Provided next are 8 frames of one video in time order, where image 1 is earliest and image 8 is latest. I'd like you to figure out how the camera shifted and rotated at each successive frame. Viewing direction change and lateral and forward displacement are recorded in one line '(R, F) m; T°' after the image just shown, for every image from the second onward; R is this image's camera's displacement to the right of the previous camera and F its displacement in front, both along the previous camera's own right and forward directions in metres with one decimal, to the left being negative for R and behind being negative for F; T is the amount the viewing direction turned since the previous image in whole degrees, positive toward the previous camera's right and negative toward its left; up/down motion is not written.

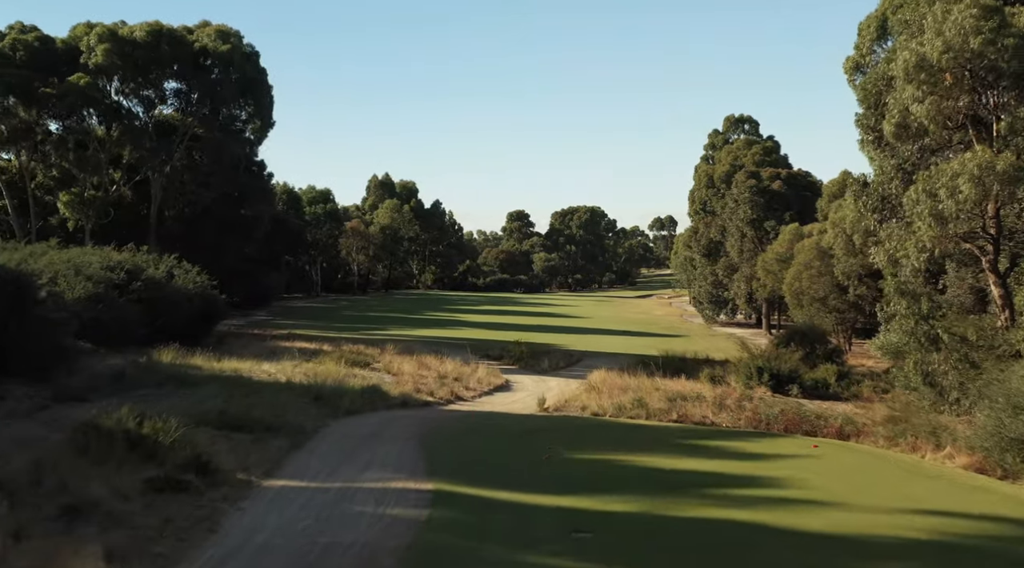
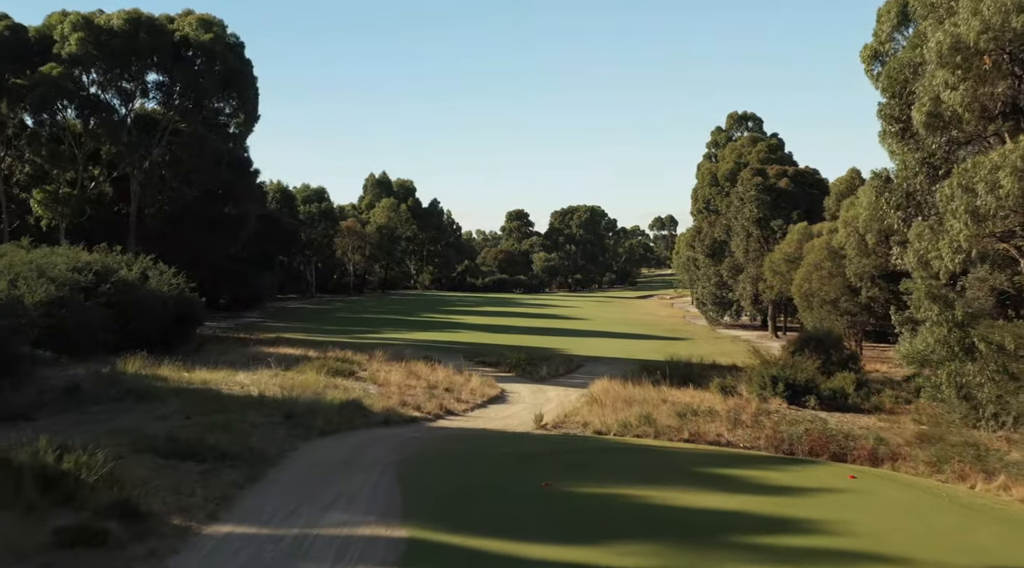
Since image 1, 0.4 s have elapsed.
(+0.1, +1.9) m; 0°
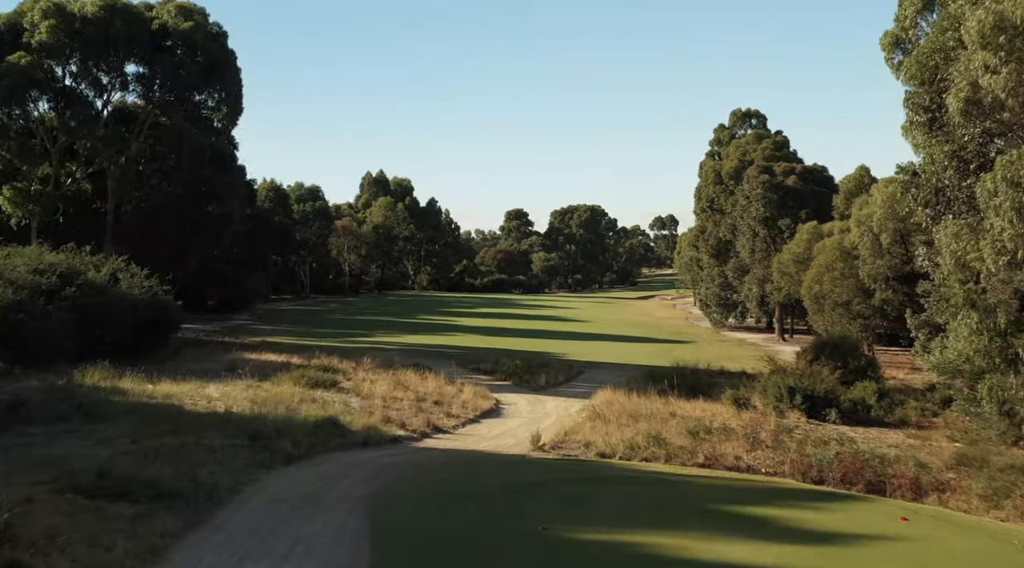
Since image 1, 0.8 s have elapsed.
(+0.1, +1.9) m; 0°
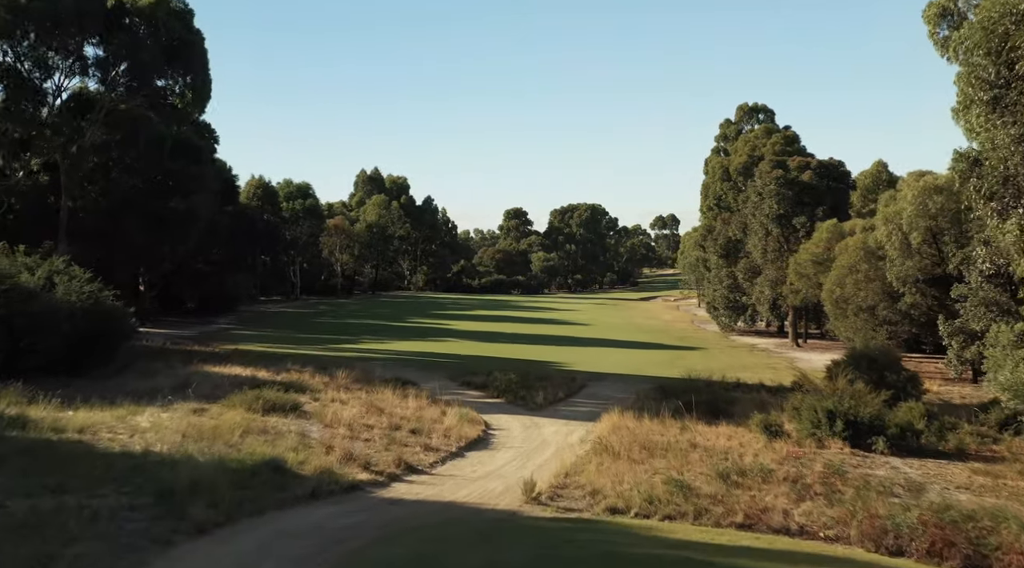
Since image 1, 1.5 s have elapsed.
(+0.1, +3.4) m; 0°
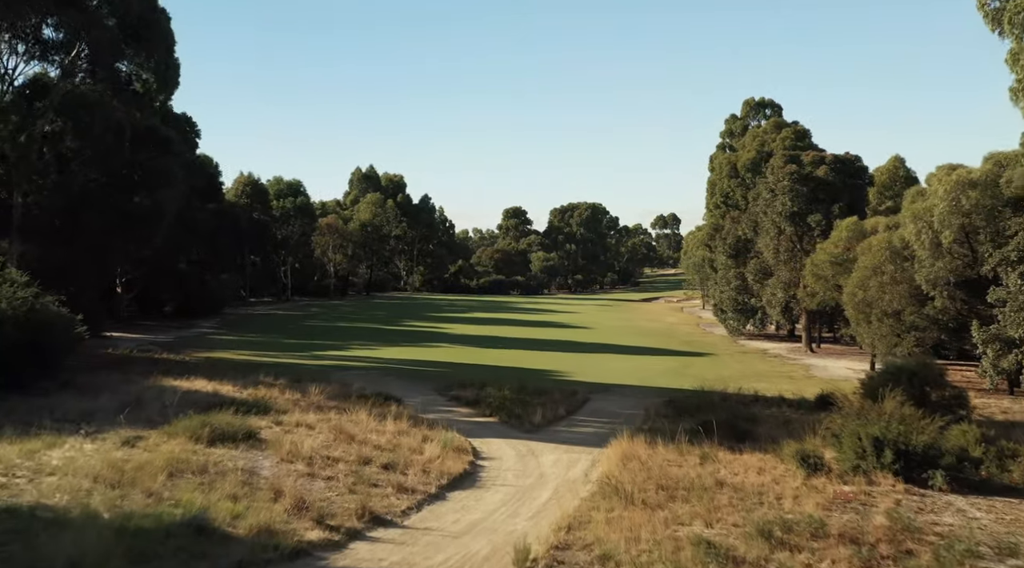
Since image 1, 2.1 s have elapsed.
(+0.1, +2.9) m; 0°
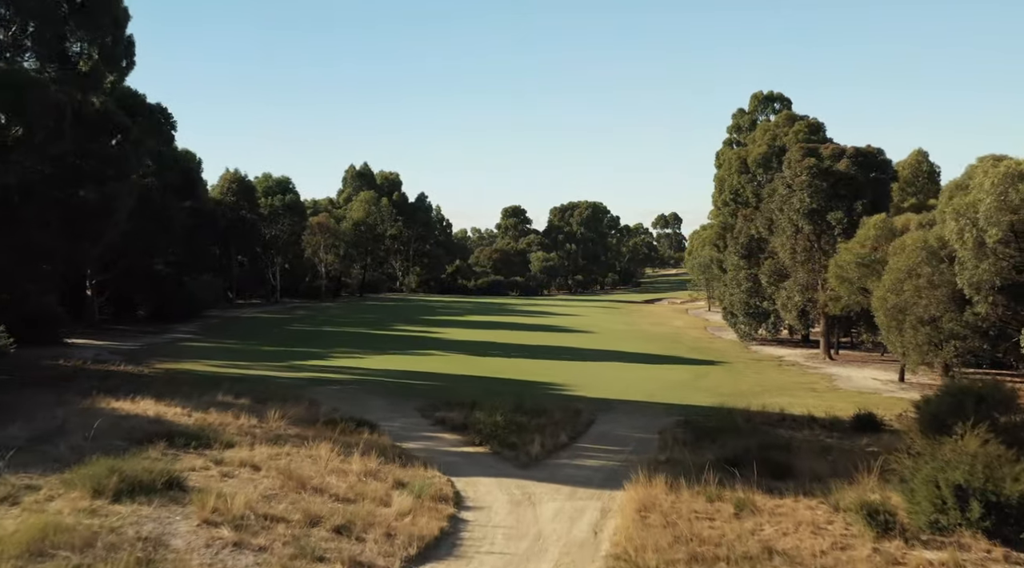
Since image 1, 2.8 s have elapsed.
(+0.1, +3.4) m; 0°
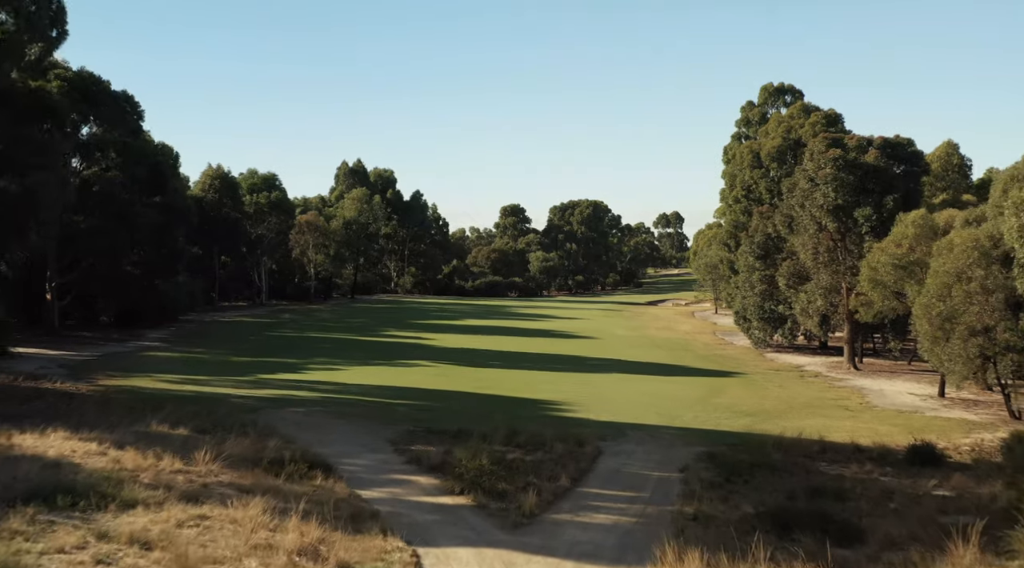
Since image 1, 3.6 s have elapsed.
(+0.2, +3.9) m; 0°
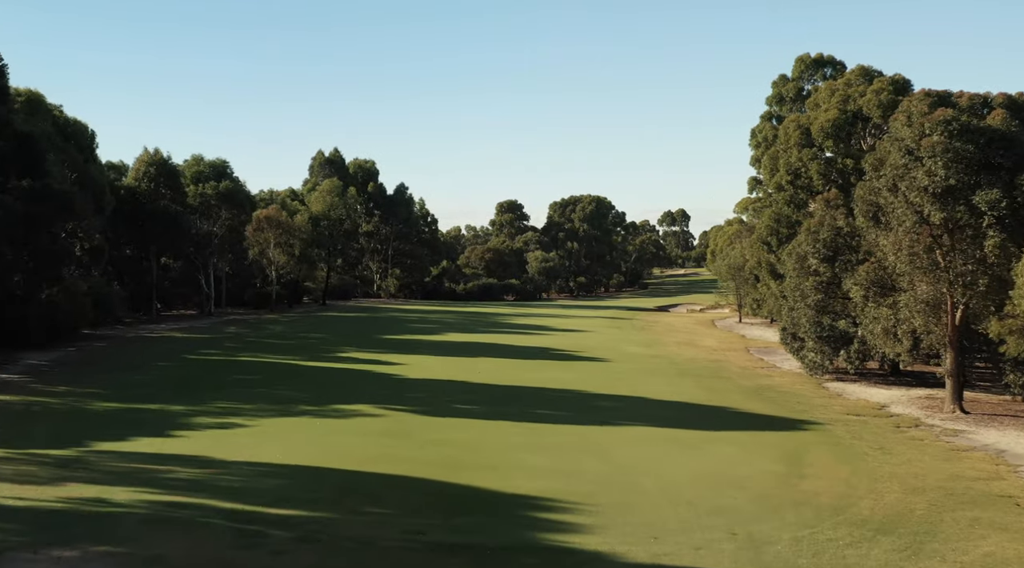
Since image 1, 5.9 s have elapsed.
(+0.5, +11.4) m; 0°
